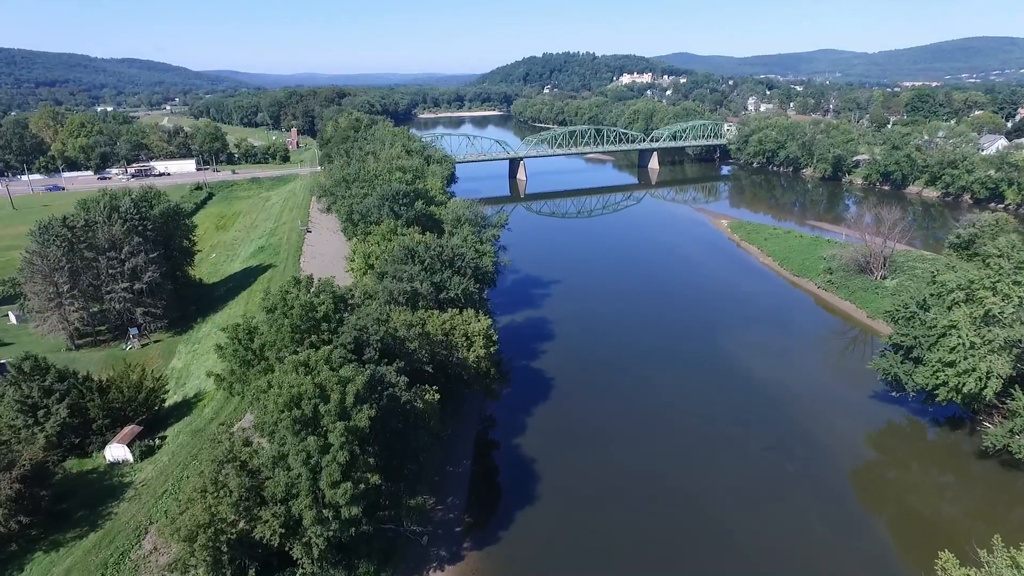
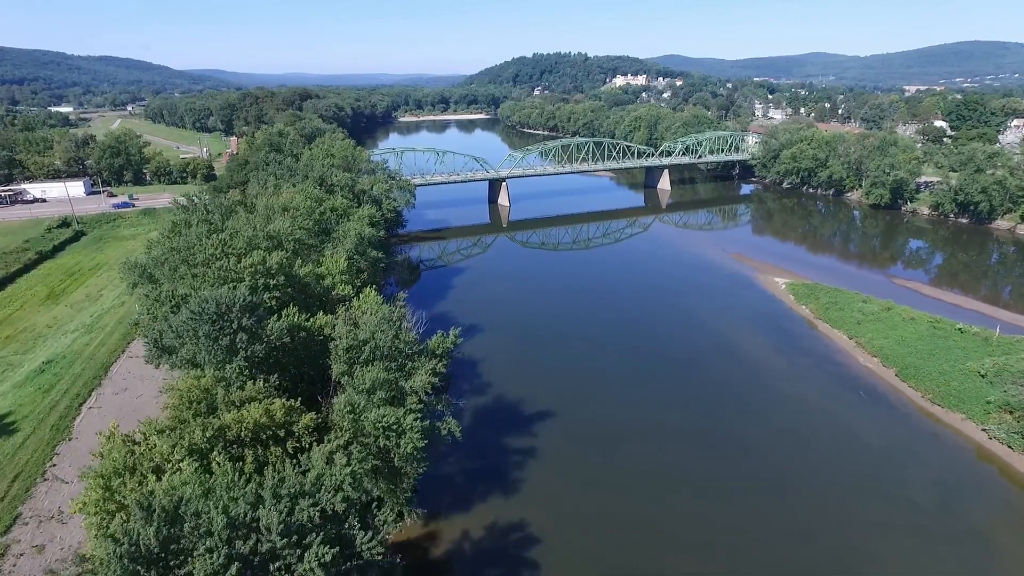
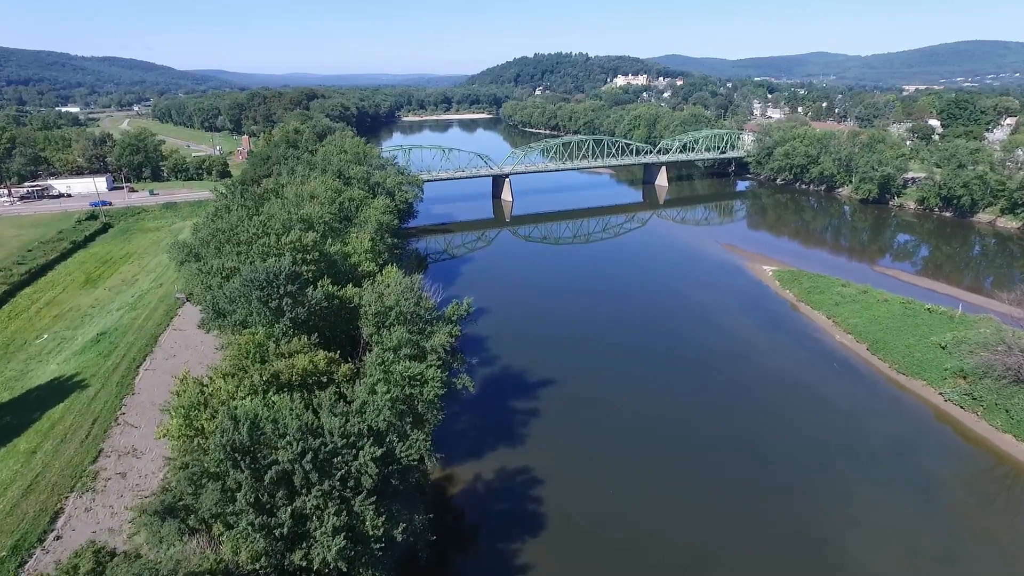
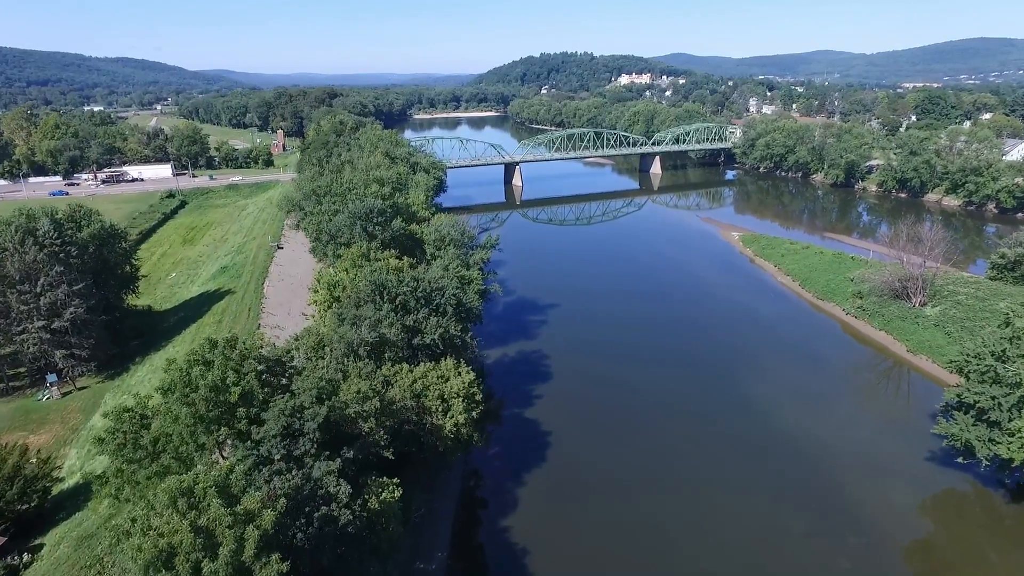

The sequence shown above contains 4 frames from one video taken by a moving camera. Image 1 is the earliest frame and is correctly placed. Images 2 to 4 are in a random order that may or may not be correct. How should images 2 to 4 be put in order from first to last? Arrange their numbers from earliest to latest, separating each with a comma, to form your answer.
4, 3, 2
